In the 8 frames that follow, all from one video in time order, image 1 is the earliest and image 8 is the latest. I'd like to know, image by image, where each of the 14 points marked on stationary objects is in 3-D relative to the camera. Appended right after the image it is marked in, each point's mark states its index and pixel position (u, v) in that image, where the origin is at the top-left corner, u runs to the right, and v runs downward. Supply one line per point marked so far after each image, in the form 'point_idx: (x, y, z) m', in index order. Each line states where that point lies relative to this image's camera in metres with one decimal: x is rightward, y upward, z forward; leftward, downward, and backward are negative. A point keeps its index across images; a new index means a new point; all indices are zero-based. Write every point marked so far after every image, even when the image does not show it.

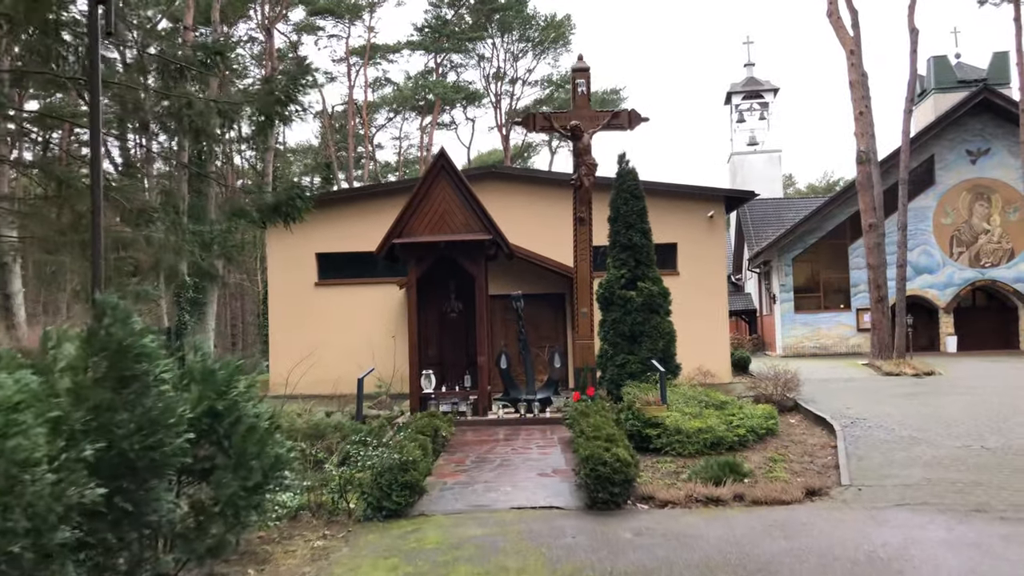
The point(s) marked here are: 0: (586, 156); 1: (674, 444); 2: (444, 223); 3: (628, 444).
0: (+1.2, +2.1, +13.1) m
1: (+1.9, -1.9, +10.0) m
2: (-1.0, +1.0, +12.8) m
3: (+1.1, -1.5, +8.0) m
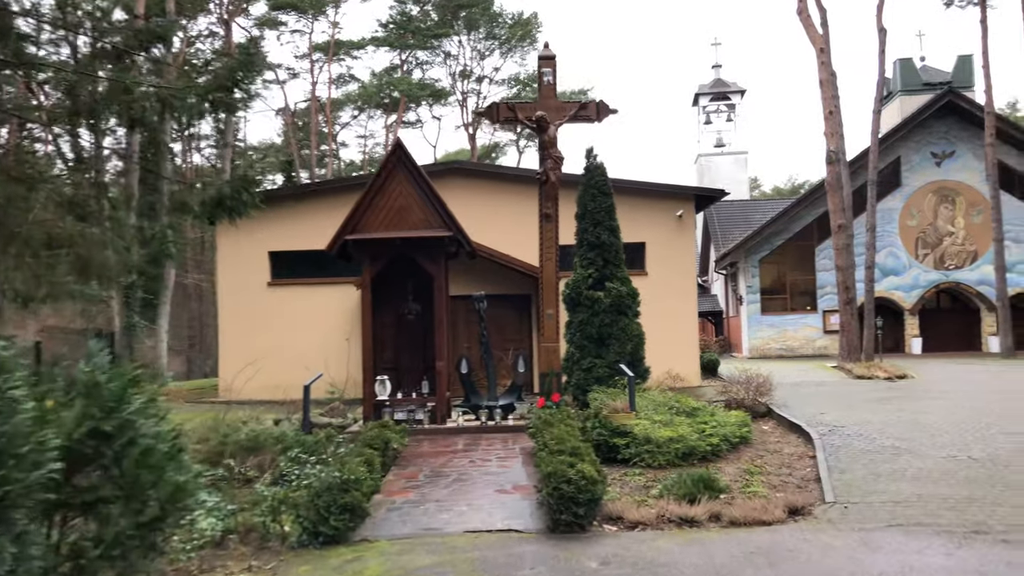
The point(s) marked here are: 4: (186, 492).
0: (+0.6, +2.0, +12.4) m
1: (+1.5, -1.9, +9.3) m
2: (-1.6, +1.0, +12.1) m
3: (+0.7, -1.5, +7.3) m
4: (-1.7, -1.0, +4.3) m
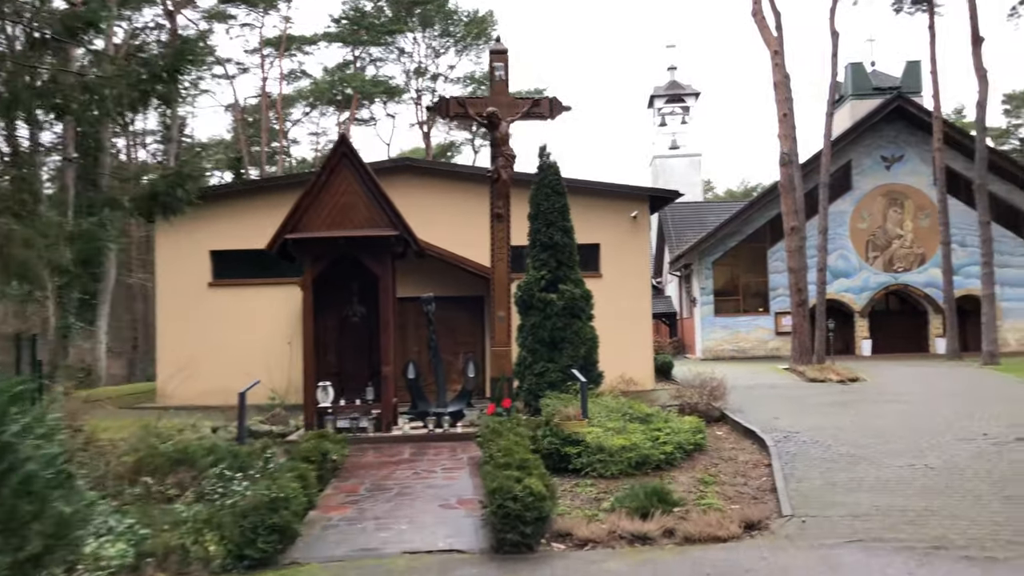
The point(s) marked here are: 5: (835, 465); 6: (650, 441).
0: (-0.1, +2.0, +12.0) m
1: (+0.9, -1.9, +9.0) m
2: (-2.3, +1.0, +11.6) m
3: (+0.3, -1.5, +7.0) m
4: (-1.9, -1.1, +3.8) m
5: (+3.2, -1.8, +8.4) m
6: (+1.5, -1.7, +9.5) m
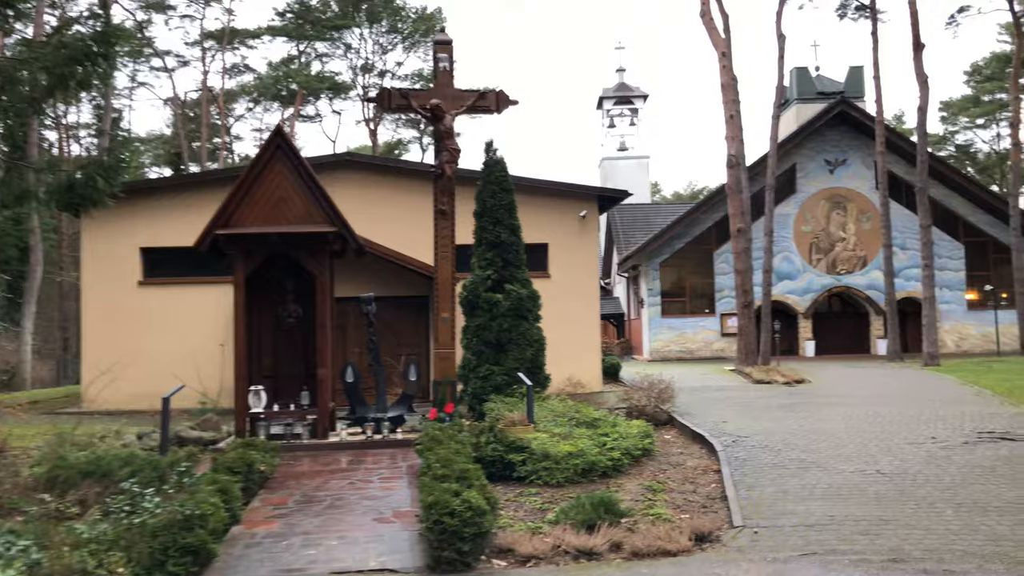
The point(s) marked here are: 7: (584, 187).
0: (-0.9, +2.0, +11.6) m
1: (+0.3, -1.9, +8.6) m
2: (-3.0, +1.0, +11.0) m
3: (-0.2, -1.5, +6.6) m
4: (-2.2, -1.0, +3.2) m
5: (+2.6, -1.8, +8.1) m
6: (+0.9, -1.7, +9.1) m
7: (+1.5, +2.1, +17.2) m
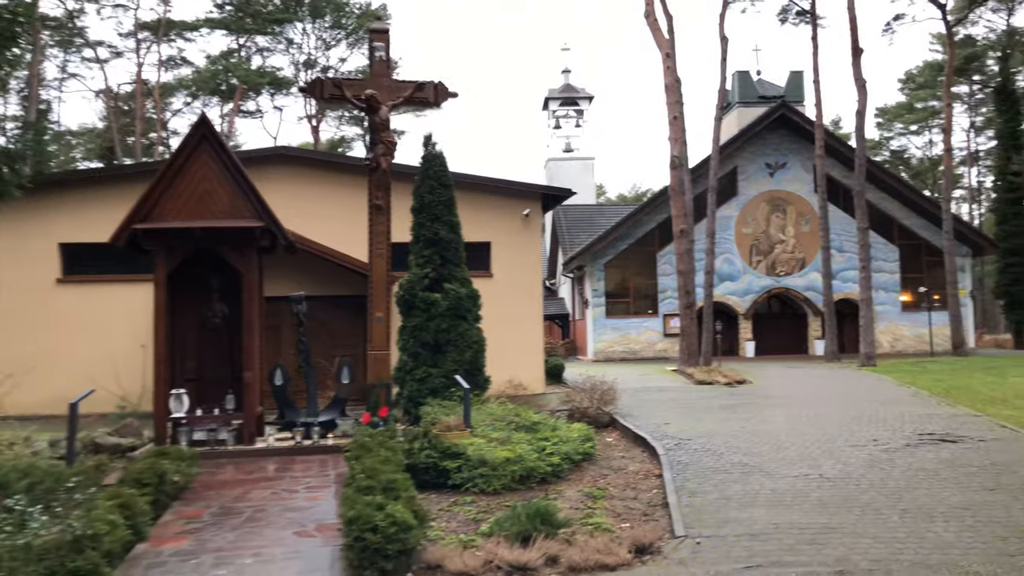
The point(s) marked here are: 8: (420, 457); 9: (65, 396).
0: (-1.7, +2.0, +11.1) m
1: (-0.3, -1.9, +8.2) m
2: (-3.8, +1.0, +10.4) m
3: (-0.7, -1.5, +6.2) m
4: (-2.5, -1.0, +2.7) m
5: (+2.0, -1.8, +7.9) m
6: (+0.2, -1.7, +8.8) m
7: (+0.3, +2.1, +16.9) m
8: (-0.9, -1.7, +8.5) m
9: (-7.0, -1.7, +13.3) m
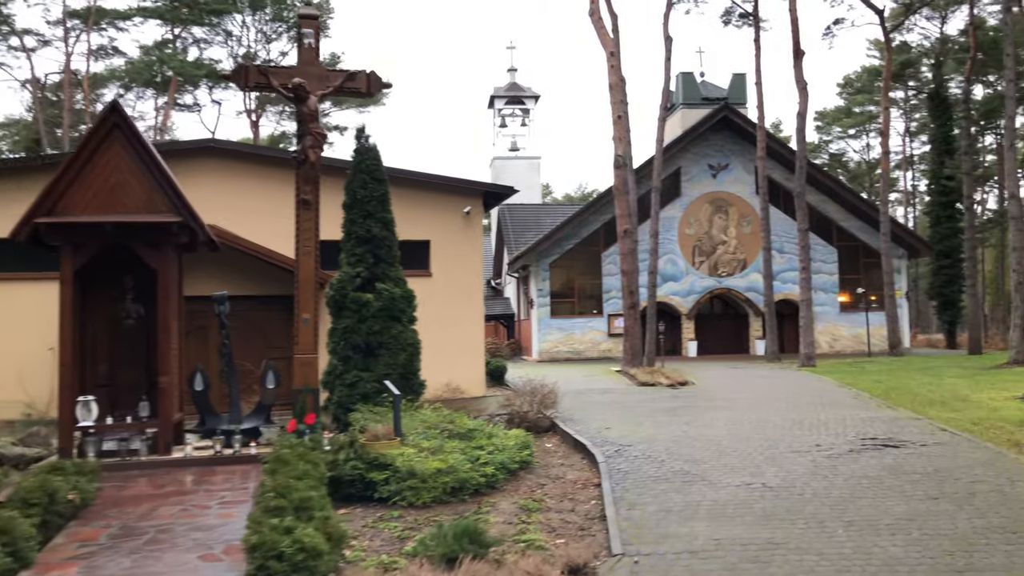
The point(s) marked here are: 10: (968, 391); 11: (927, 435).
0: (-2.5, +2.0, +10.5) m
1: (-1.0, -1.9, +7.8) m
2: (-4.6, +1.0, +9.7) m
3: (-1.2, -1.5, +5.6) m
4: (-2.8, -1.0, +2.1) m
5: (+1.4, -1.8, +7.6) m
6: (-0.4, -1.7, +8.3) m
7: (-0.9, +2.1, +16.4) m
8: (-1.6, -1.7, +7.9) m
9: (-8.0, -1.7, +12.4) m
10: (+7.7, -1.7, +14.2) m
11: (+4.7, -1.7, +9.6) m
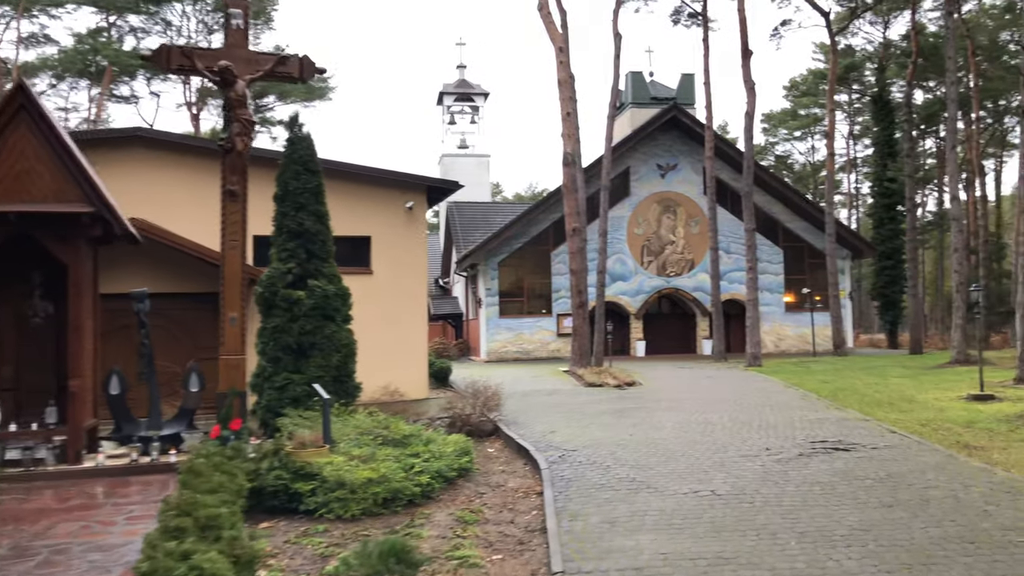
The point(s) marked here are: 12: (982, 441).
0: (-3.2, +2.1, +9.9) m
1: (-1.5, -1.8, +7.2) m
2: (-5.2, +1.1, +8.9) m
3: (-1.6, -1.5, +5.1) m
4: (-3.0, -1.0, +1.4) m
5: (+0.9, -1.8, +7.2) m
6: (-1.0, -1.7, +7.8) m
7: (-1.9, +2.1, +15.8) m
8: (-2.1, -1.7, +7.3) m
9: (-8.8, -1.6, +11.5) m
10: (+6.7, -1.7, +14.1) m
11: (+4.0, -1.7, +9.4) m
12: (+5.1, -1.7, +9.2) m
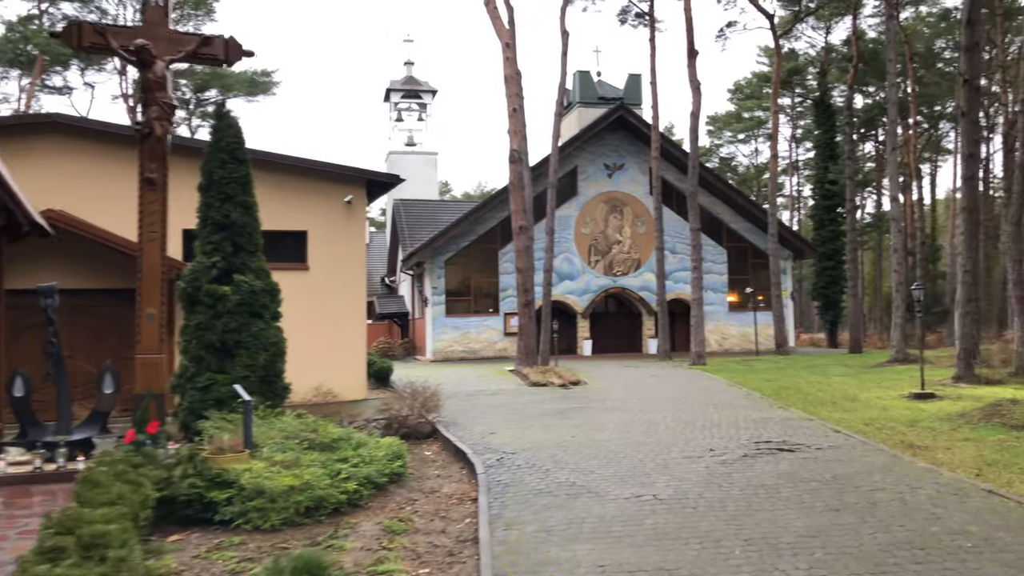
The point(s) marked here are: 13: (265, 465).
0: (-3.9, +2.1, +9.3) m
1: (-2.1, -1.8, +6.7) m
2: (-5.8, +1.1, +8.2) m
3: (-2.1, -1.4, +4.6) m
4: (-3.2, -0.9, +0.8) m
5: (+0.3, -1.7, +6.8) m
6: (-1.6, -1.6, +7.3) m
7: (-3.0, +2.2, +15.3) m
8: (-2.7, -1.6, +6.8) m
9: (-9.6, -1.6, +10.5) m
10: (+5.8, -1.7, +14.1) m
11: (+3.4, -1.6, +9.2) m
12: (+4.4, -1.6, +9.1) m
13: (-2.1, -1.5, +7.3) m
